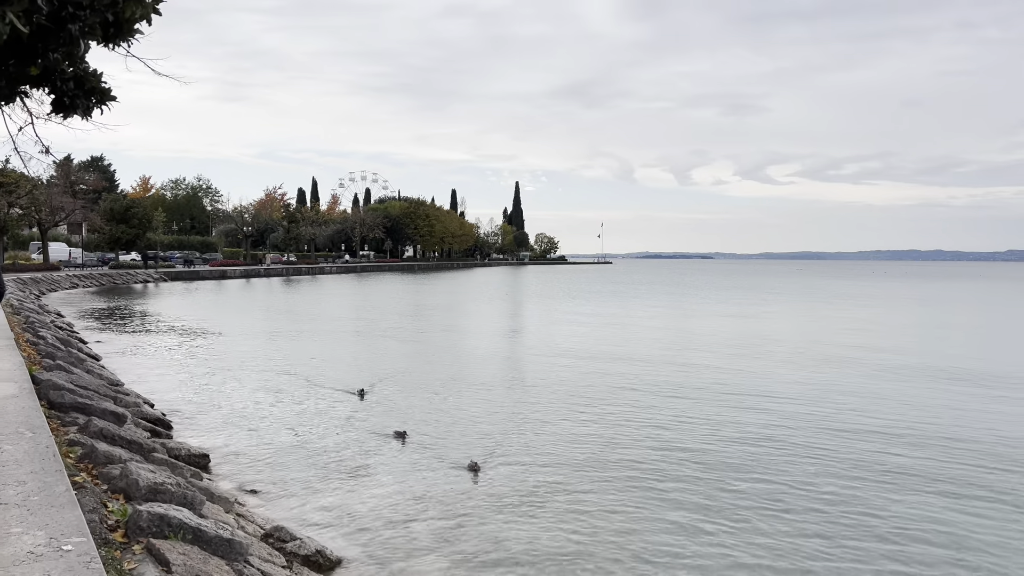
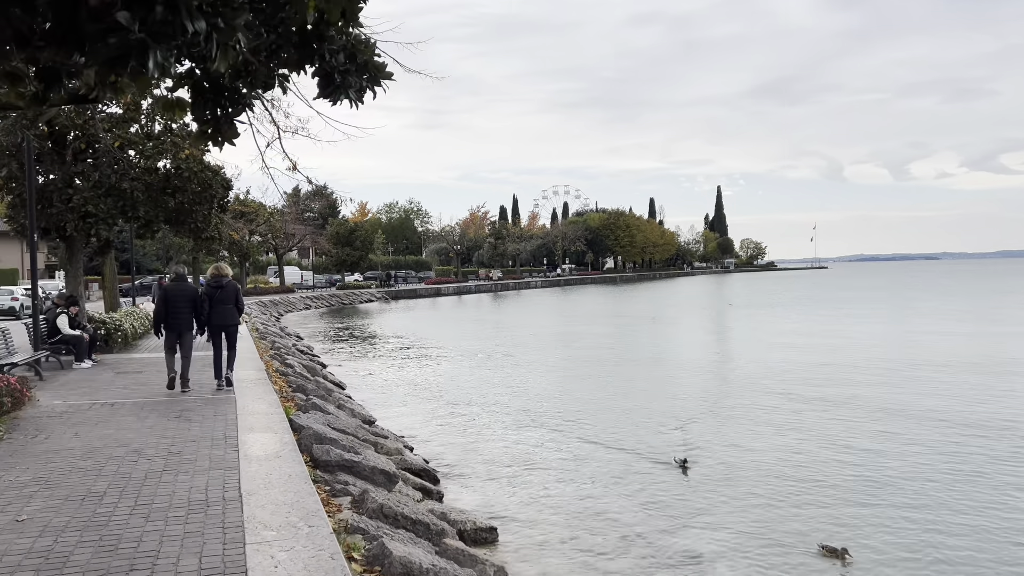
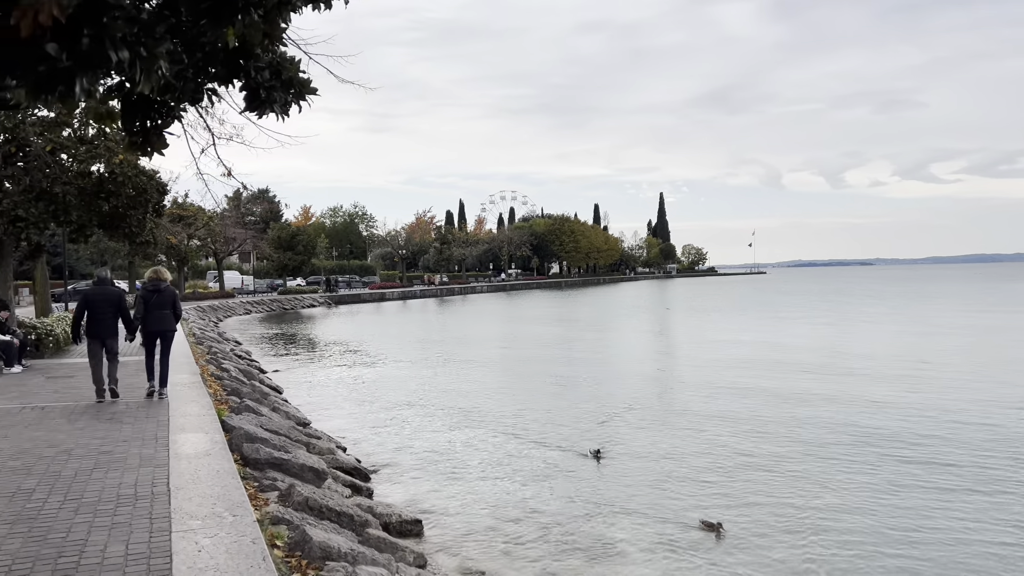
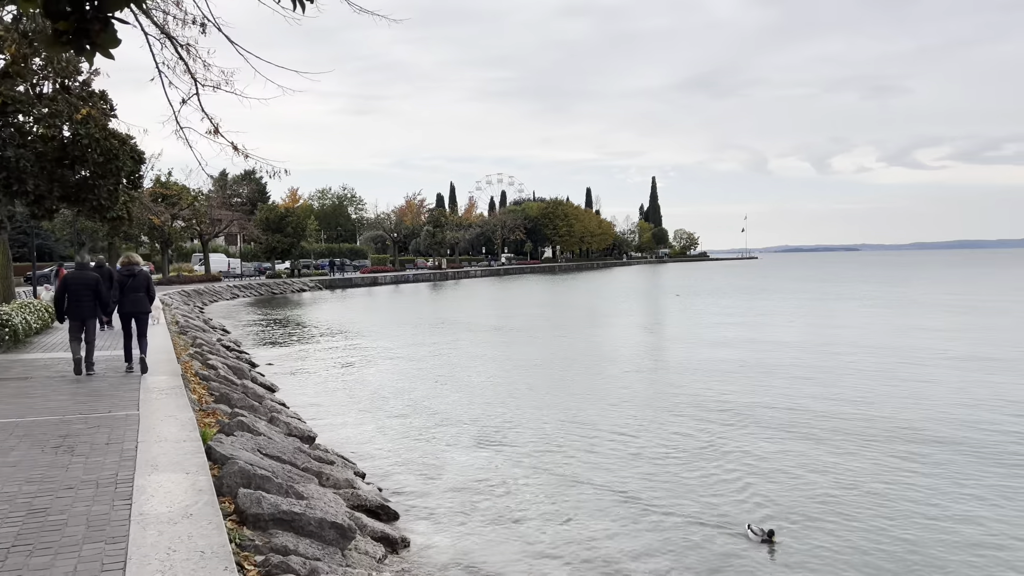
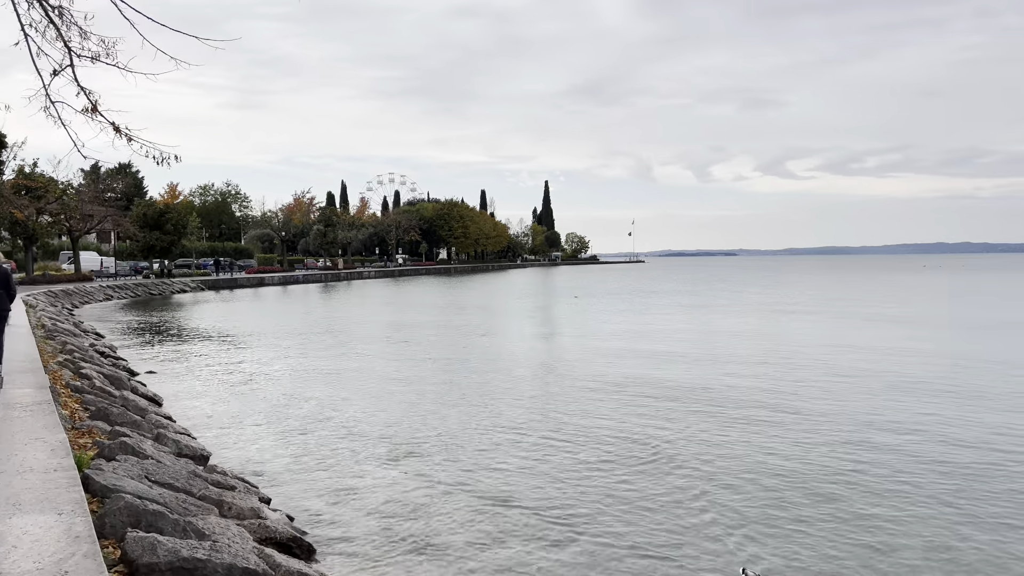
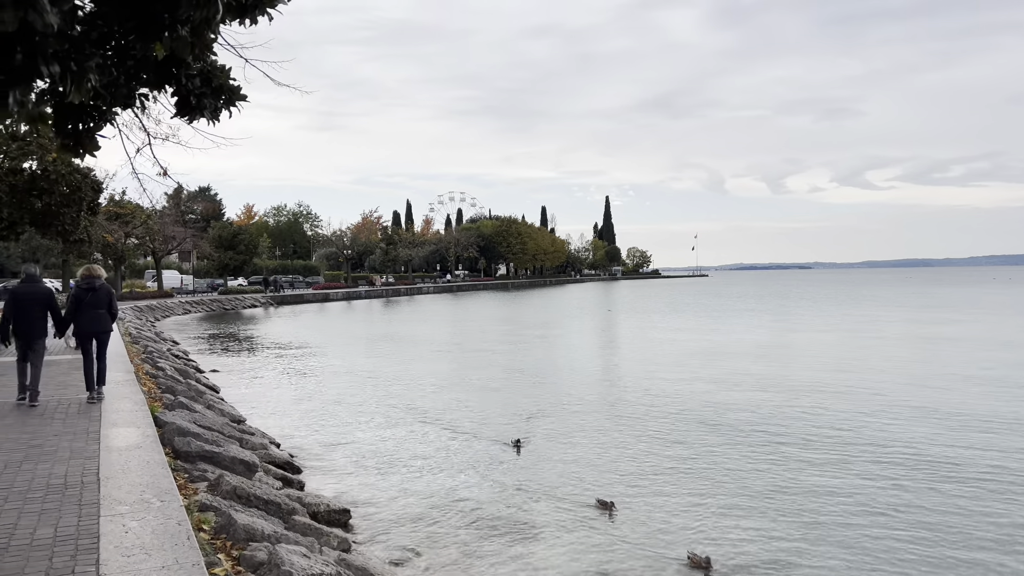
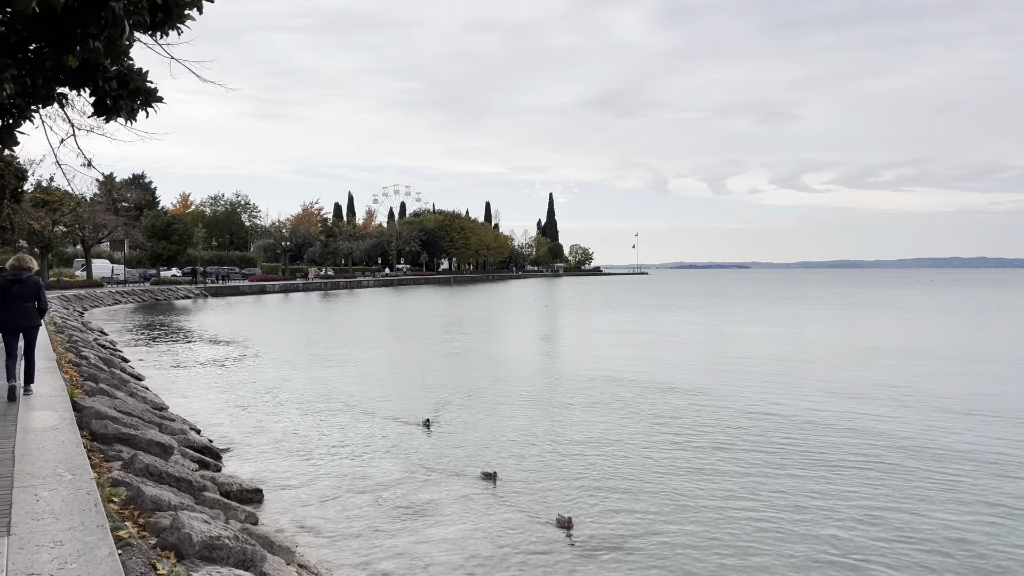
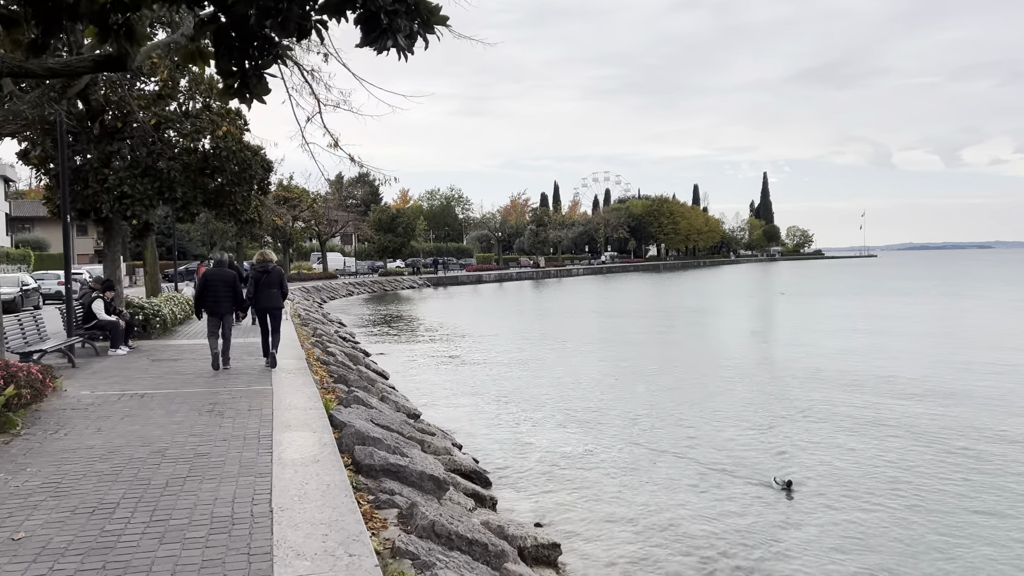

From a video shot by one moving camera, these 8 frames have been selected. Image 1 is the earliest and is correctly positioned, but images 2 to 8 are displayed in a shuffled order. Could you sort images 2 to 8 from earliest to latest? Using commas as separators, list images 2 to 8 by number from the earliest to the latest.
7, 6, 3, 2, 8, 4, 5
